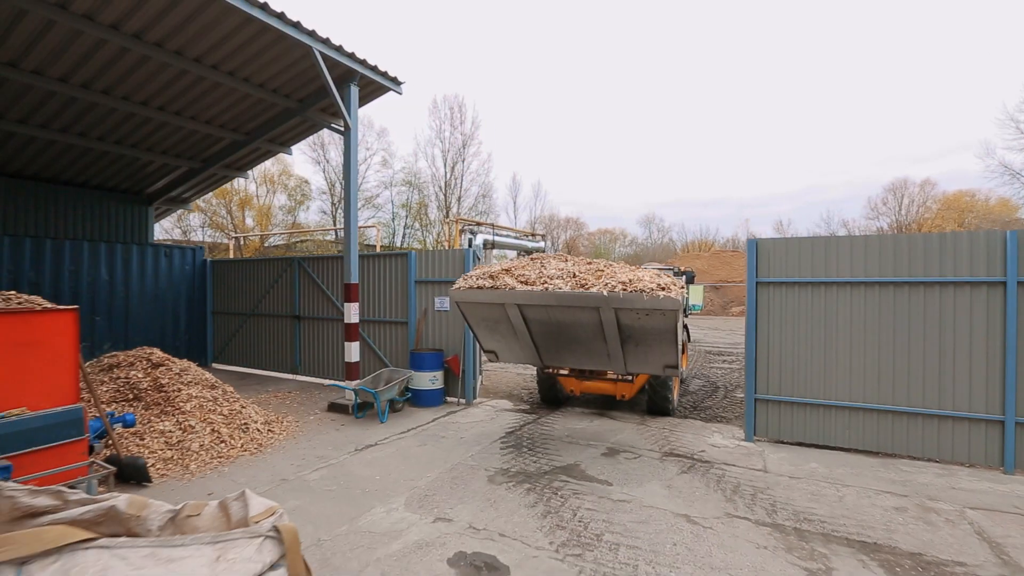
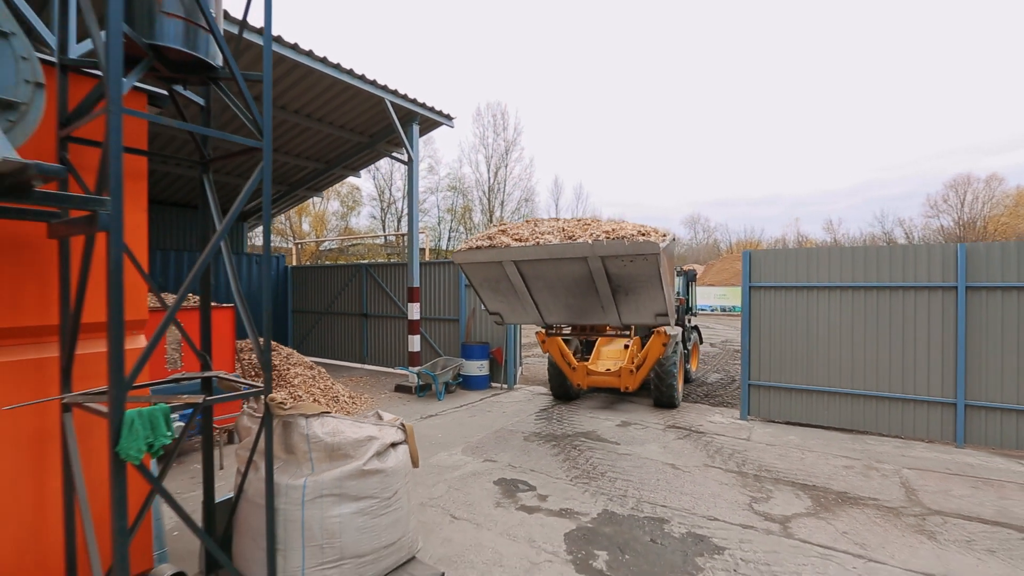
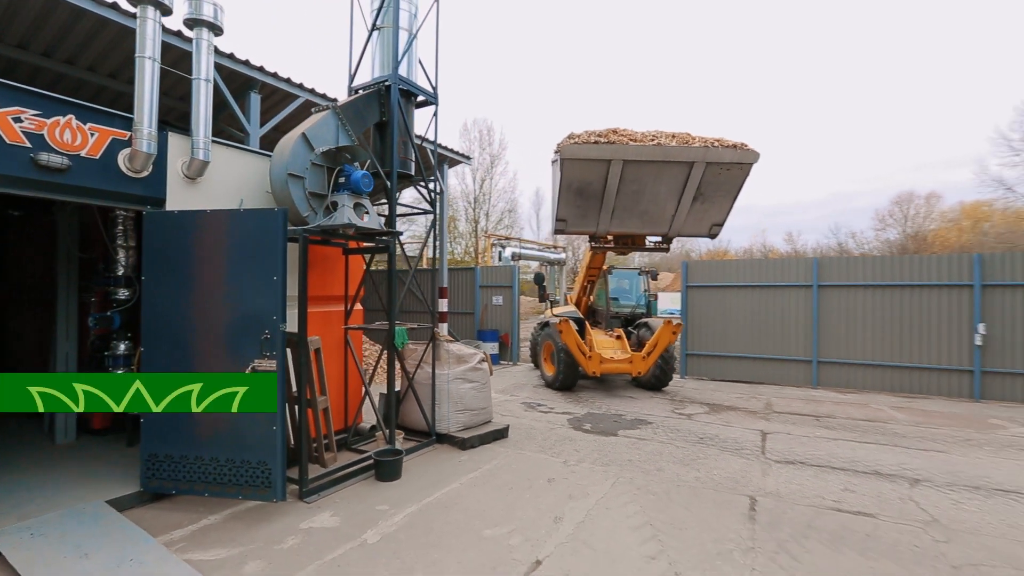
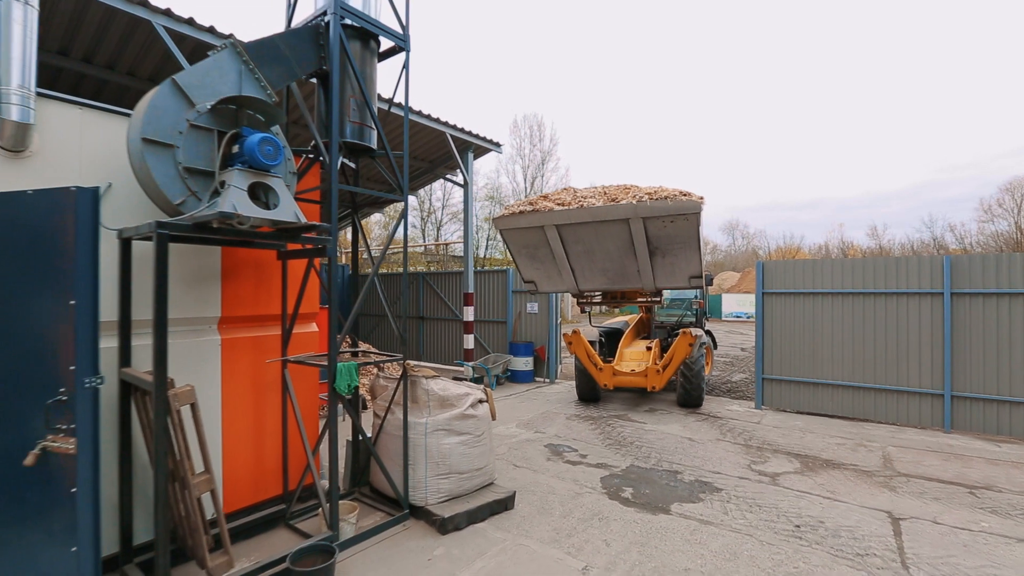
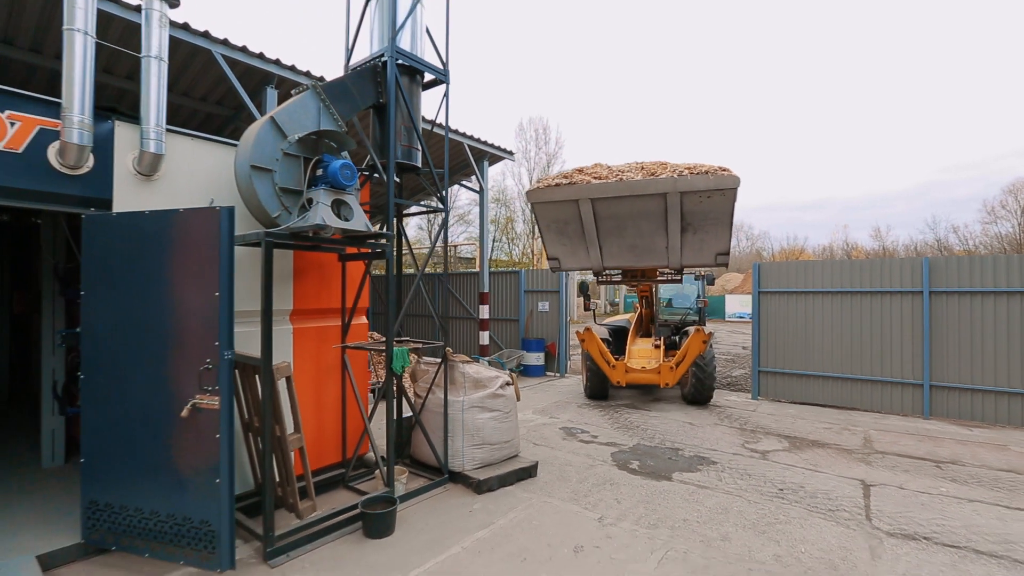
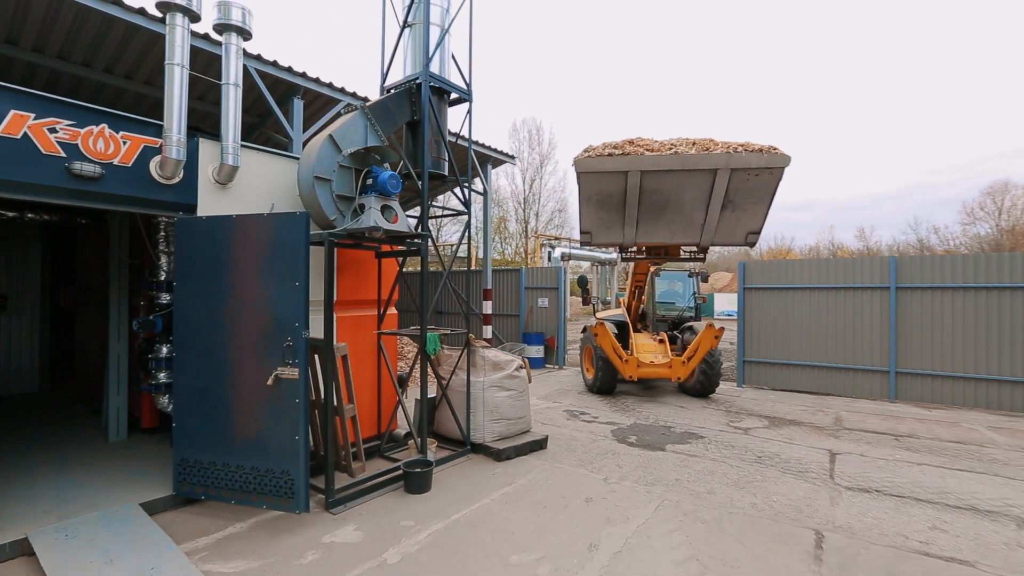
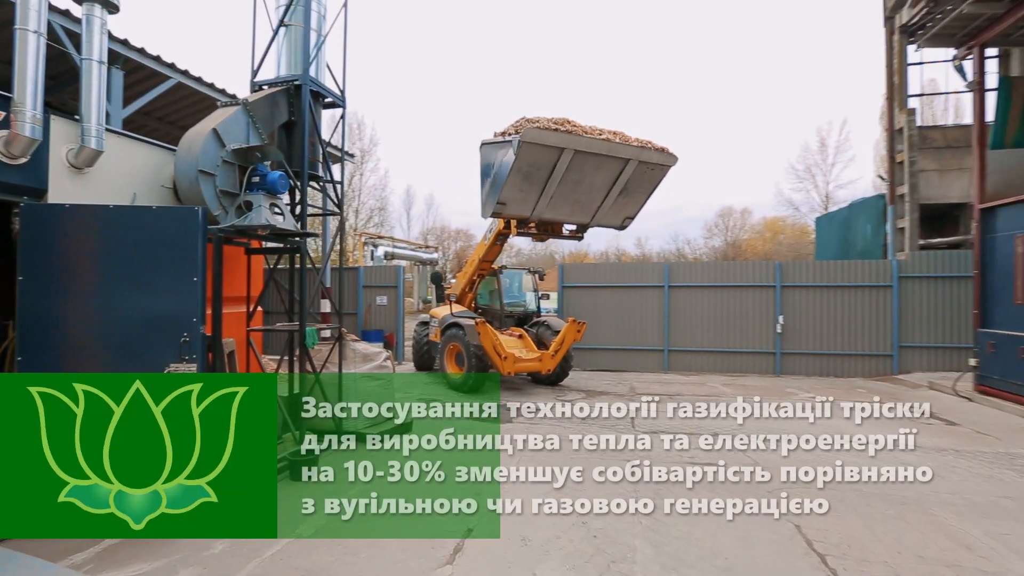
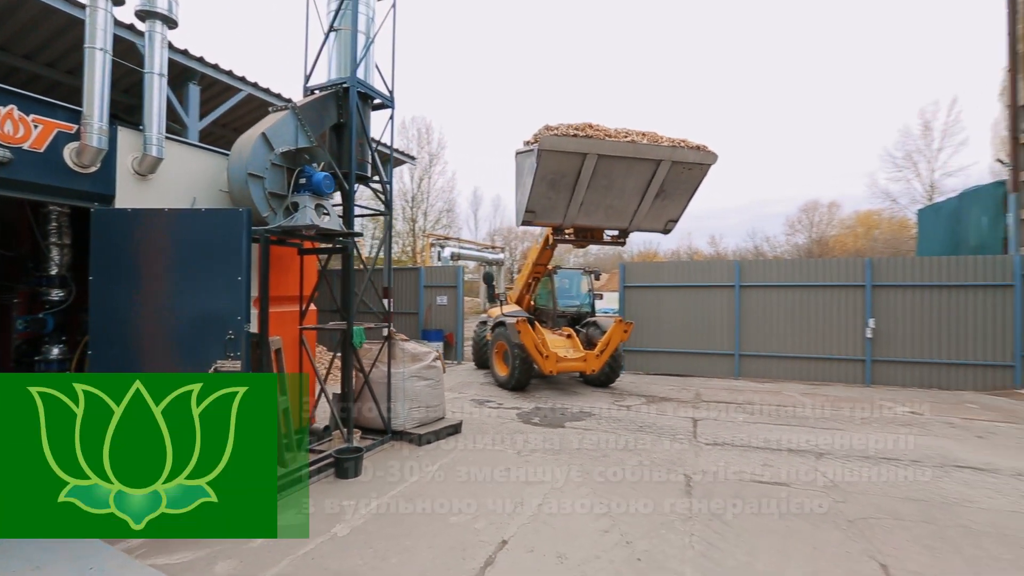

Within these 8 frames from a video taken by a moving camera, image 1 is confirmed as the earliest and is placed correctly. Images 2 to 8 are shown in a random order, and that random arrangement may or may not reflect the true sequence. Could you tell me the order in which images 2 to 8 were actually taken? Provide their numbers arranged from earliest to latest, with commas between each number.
2, 4, 5, 6, 3, 8, 7
